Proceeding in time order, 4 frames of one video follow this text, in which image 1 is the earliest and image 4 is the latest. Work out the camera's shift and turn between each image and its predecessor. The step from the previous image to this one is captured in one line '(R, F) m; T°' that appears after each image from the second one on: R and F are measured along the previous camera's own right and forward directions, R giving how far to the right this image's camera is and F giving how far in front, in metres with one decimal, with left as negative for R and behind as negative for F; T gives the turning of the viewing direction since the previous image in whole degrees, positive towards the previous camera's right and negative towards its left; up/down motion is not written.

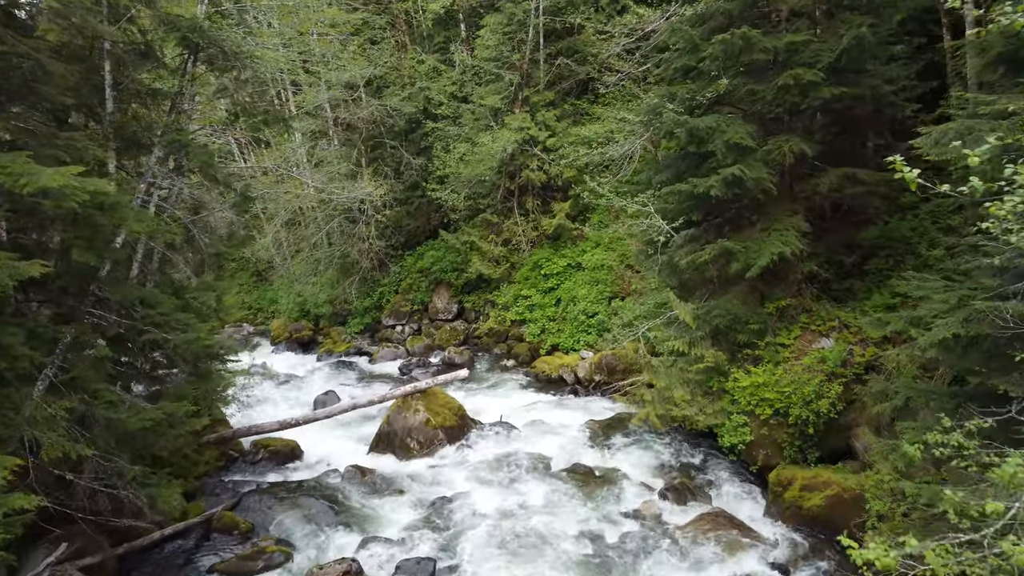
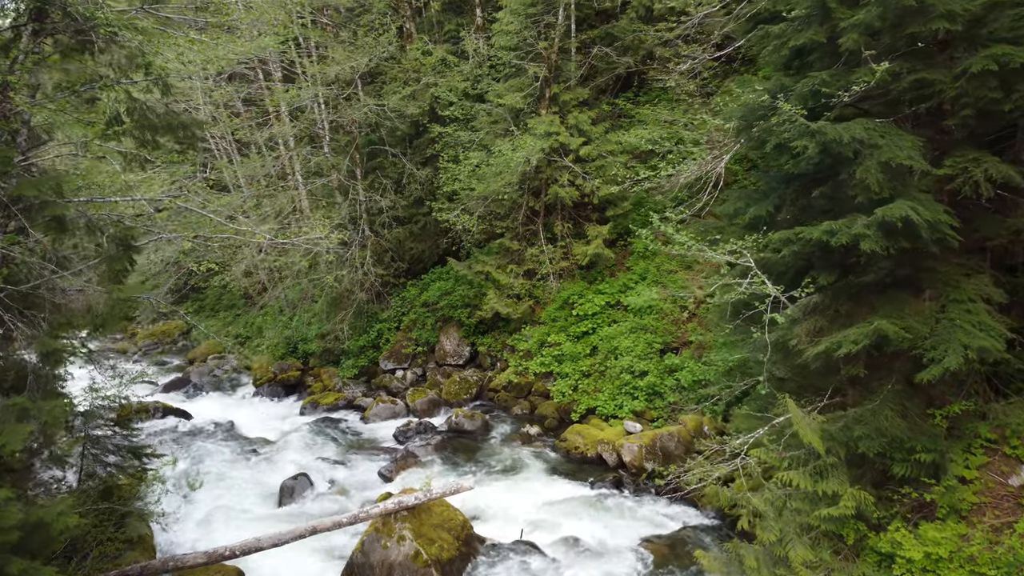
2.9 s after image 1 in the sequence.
(0.0, +2.7) m; -2°
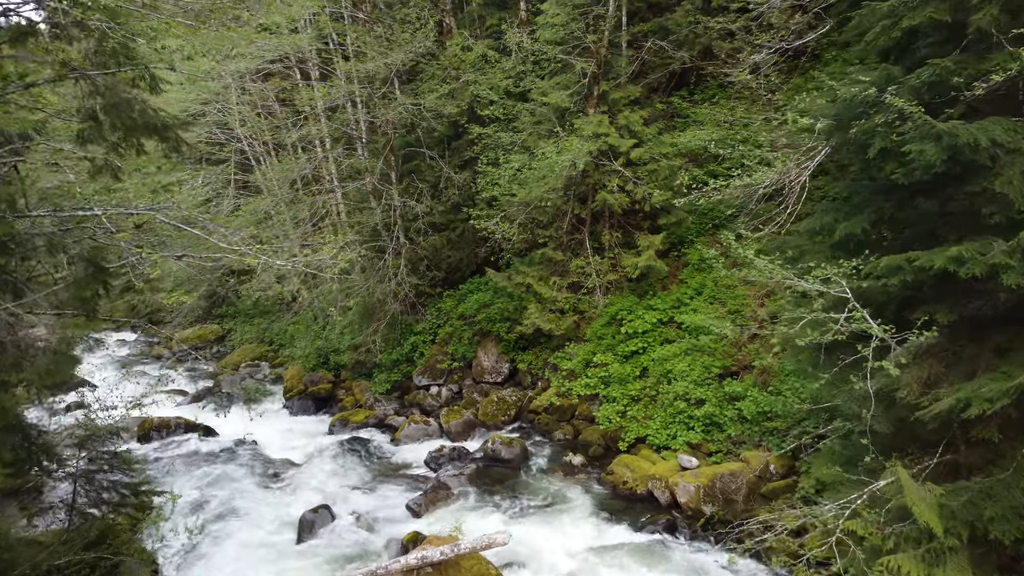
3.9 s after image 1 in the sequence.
(0.0, +0.9) m; -3°
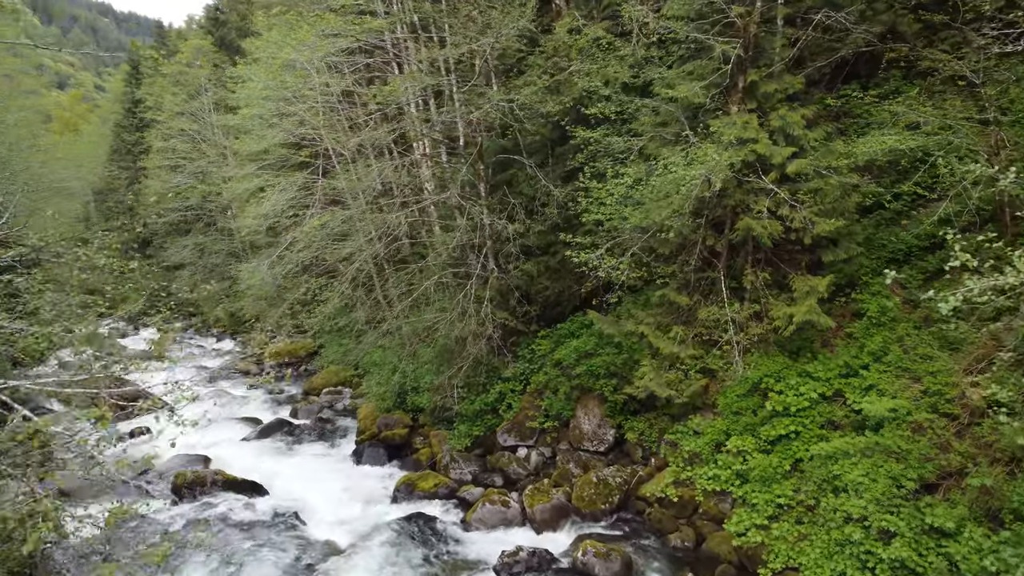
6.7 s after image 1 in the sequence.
(+0.2, +2.4) m; -9°
